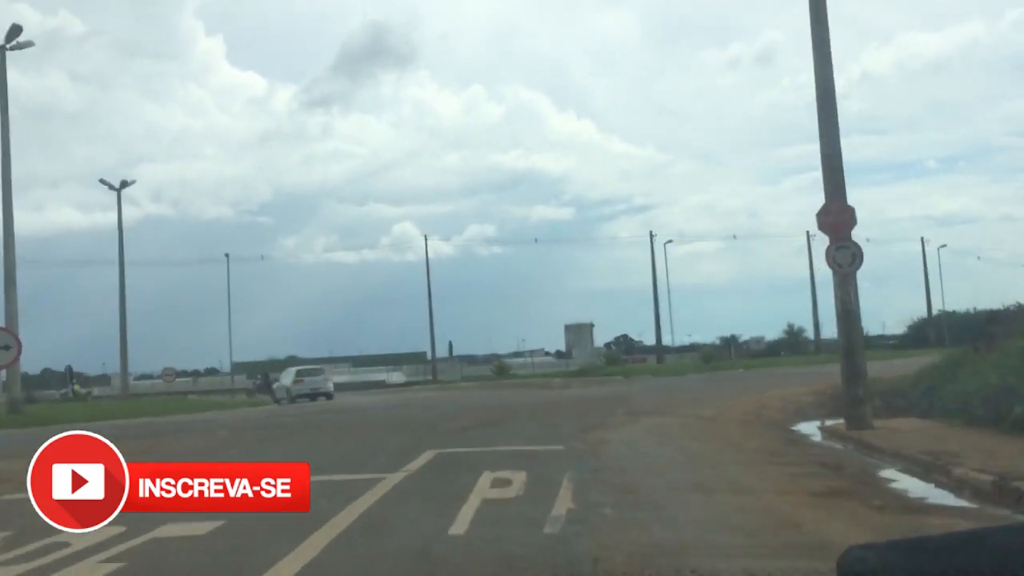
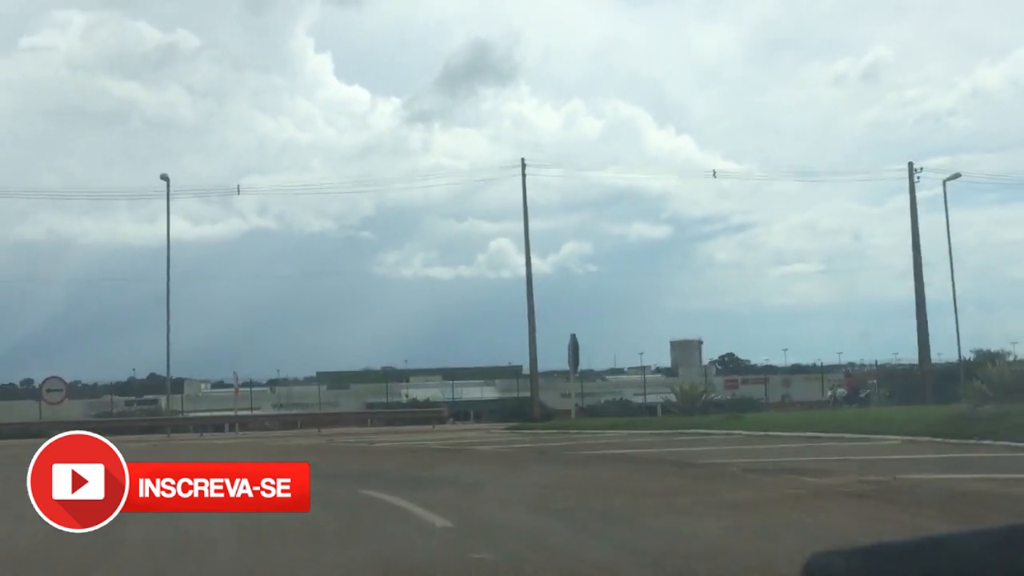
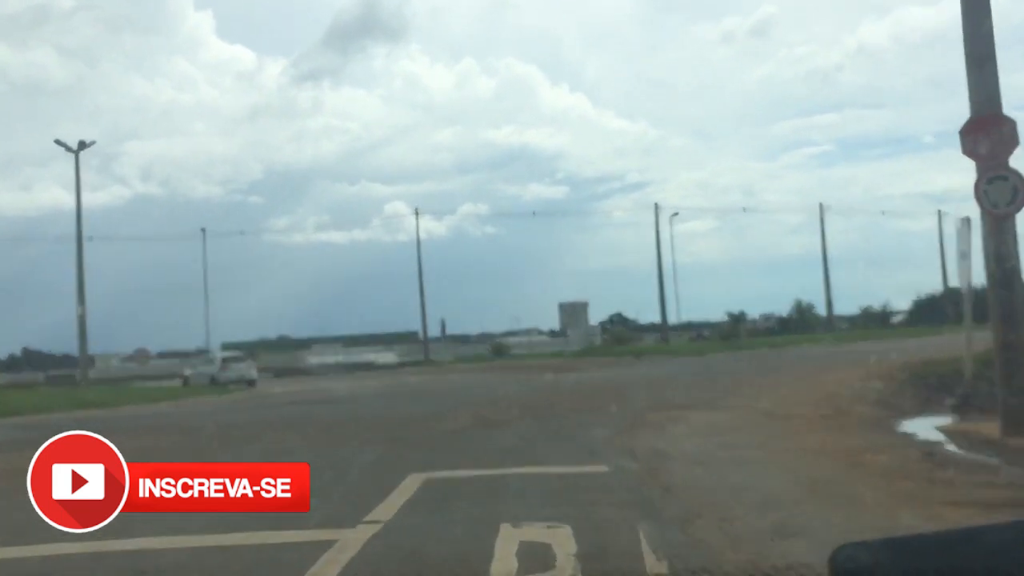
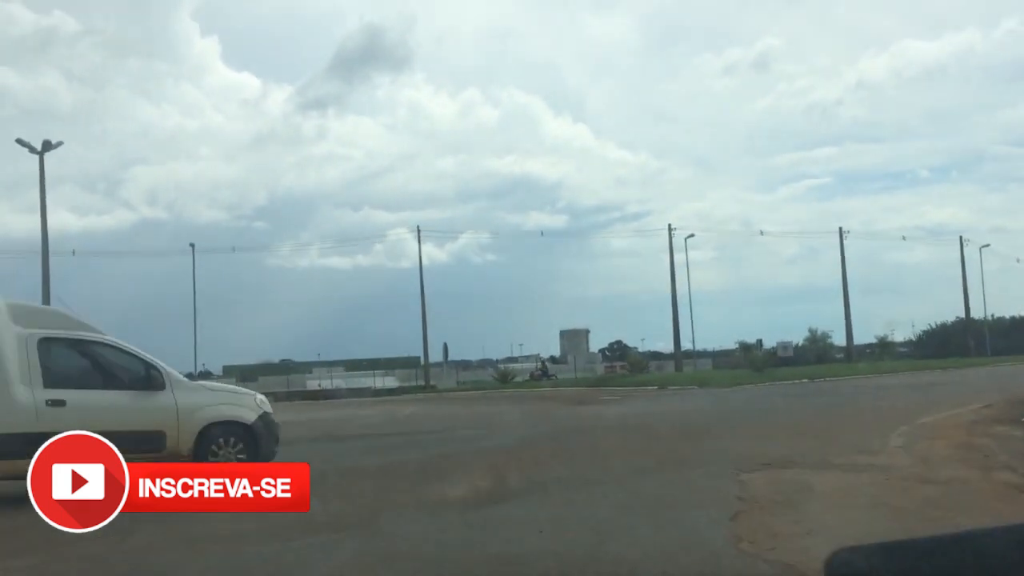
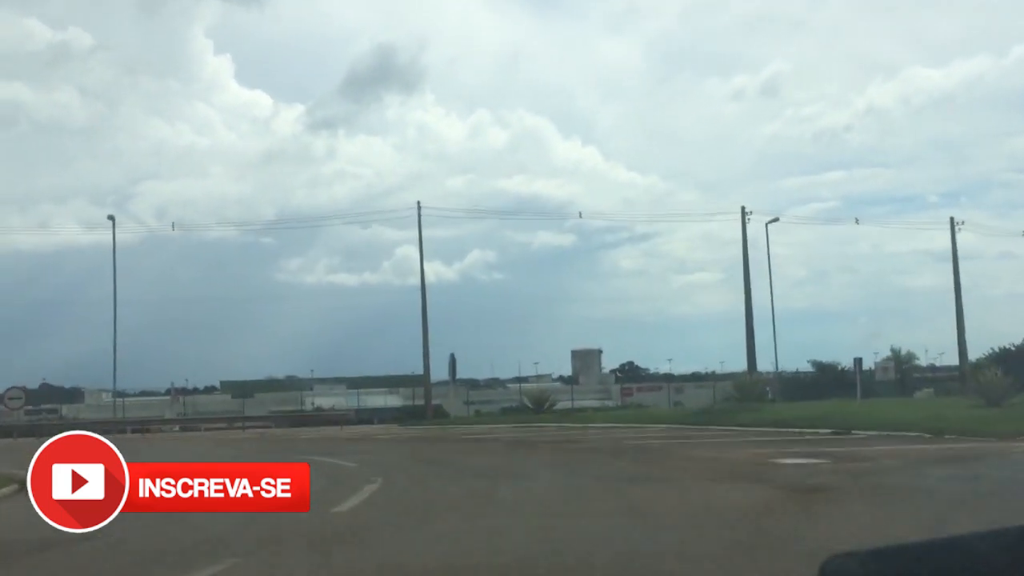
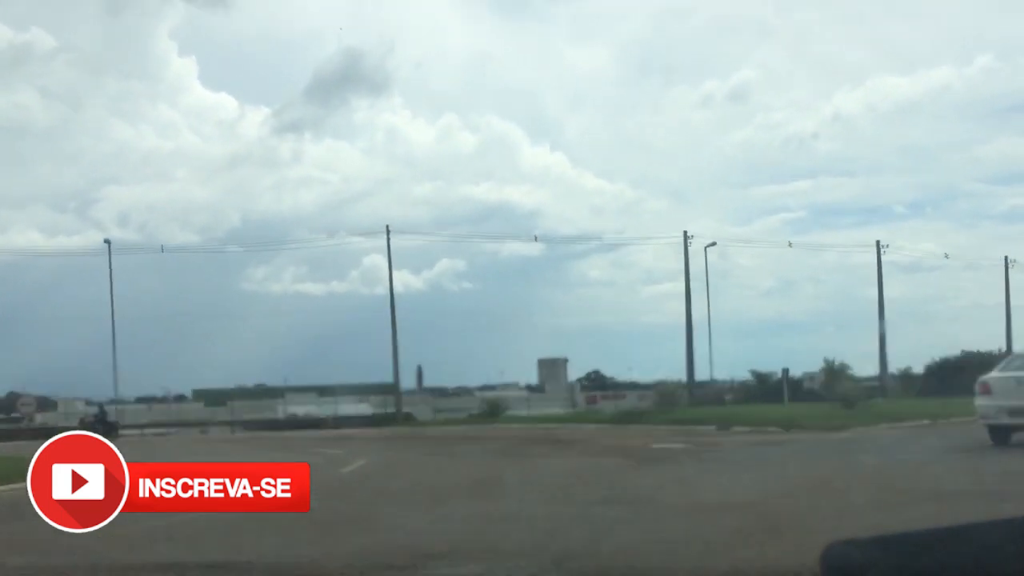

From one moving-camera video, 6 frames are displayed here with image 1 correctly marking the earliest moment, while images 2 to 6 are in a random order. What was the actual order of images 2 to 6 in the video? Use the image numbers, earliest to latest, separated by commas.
3, 4, 6, 5, 2
